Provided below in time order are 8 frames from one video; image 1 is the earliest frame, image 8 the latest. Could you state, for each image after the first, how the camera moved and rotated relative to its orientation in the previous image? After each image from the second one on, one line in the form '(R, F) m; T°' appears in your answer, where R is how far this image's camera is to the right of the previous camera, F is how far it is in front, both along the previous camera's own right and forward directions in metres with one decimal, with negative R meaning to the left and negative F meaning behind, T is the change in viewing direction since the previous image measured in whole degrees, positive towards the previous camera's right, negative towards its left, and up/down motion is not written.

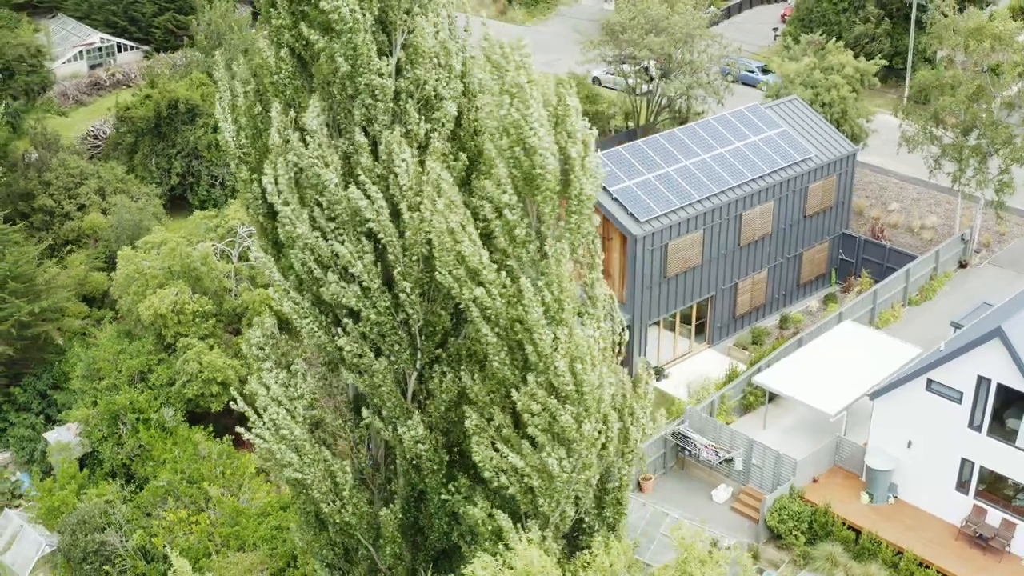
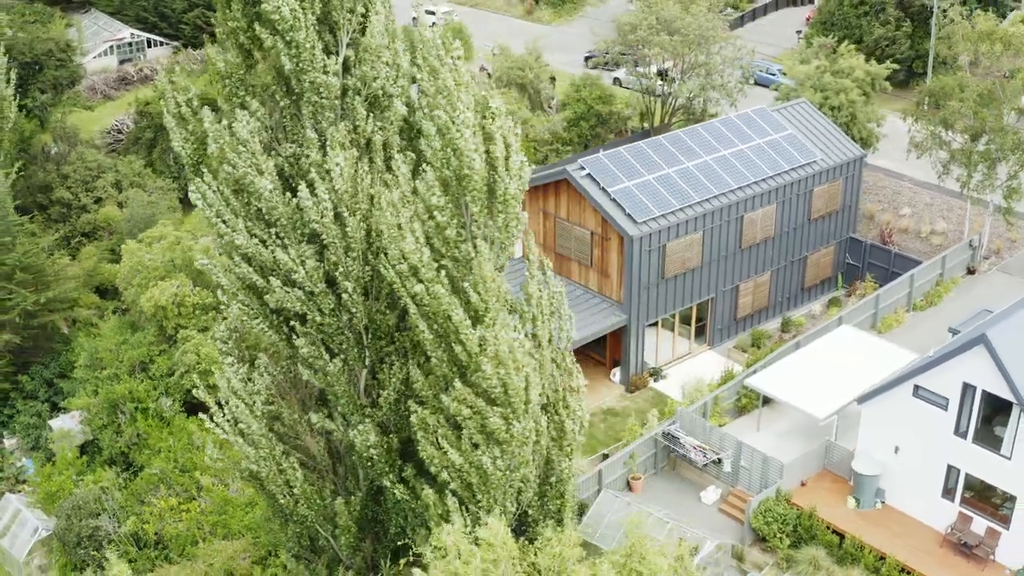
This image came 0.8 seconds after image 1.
(+1.0, -0.2) m; -2°
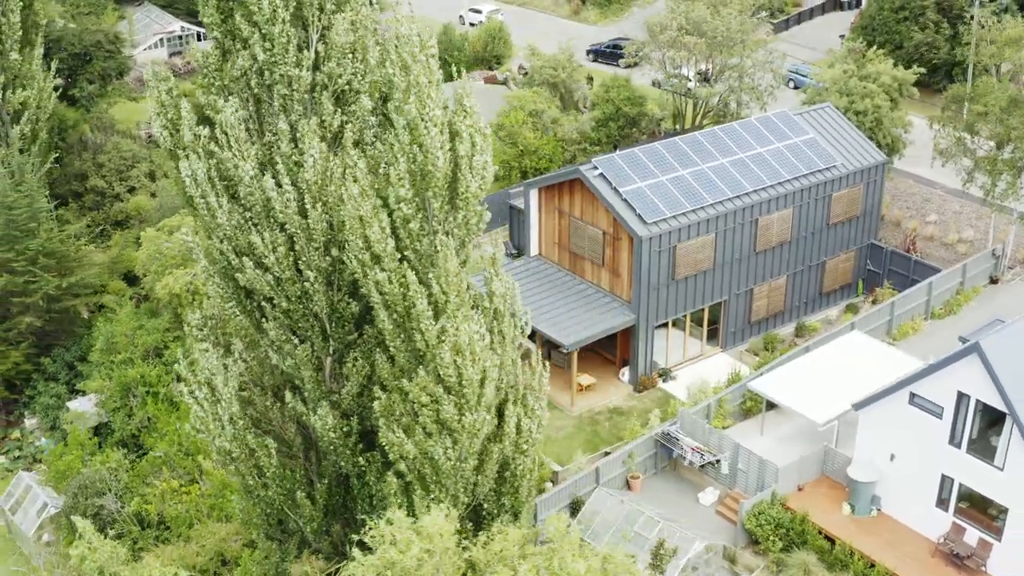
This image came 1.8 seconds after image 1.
(+1.2, -0.2) m; -3°
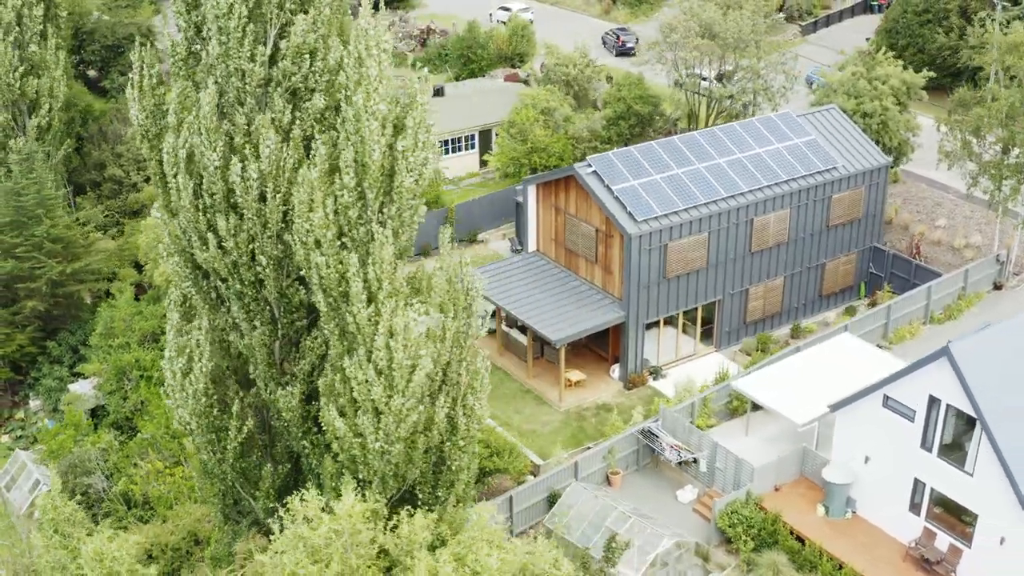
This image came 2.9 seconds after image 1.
(+1.5, -0.2) m; -2°
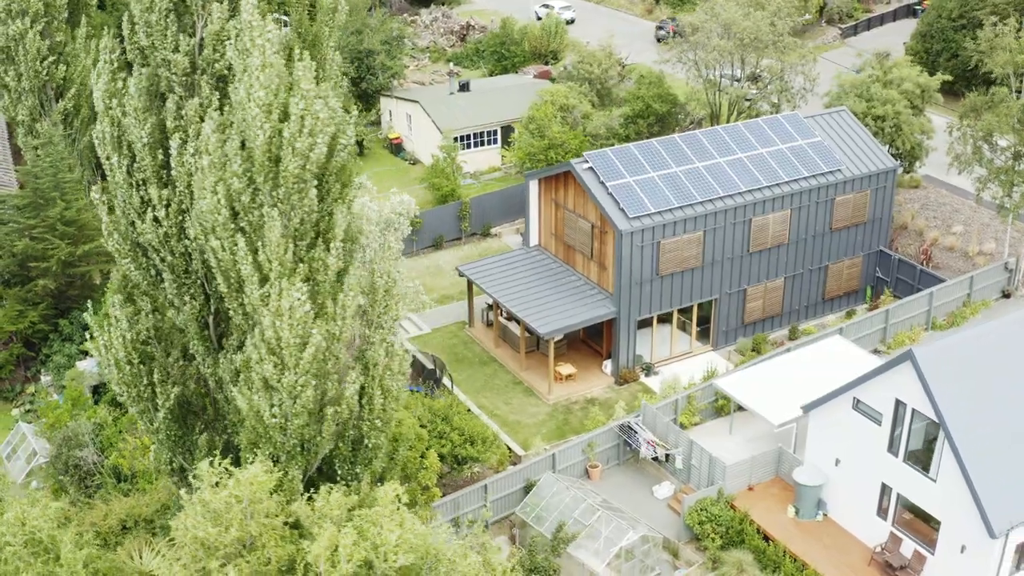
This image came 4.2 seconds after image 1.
(+1.8, -0.3) m; -3°
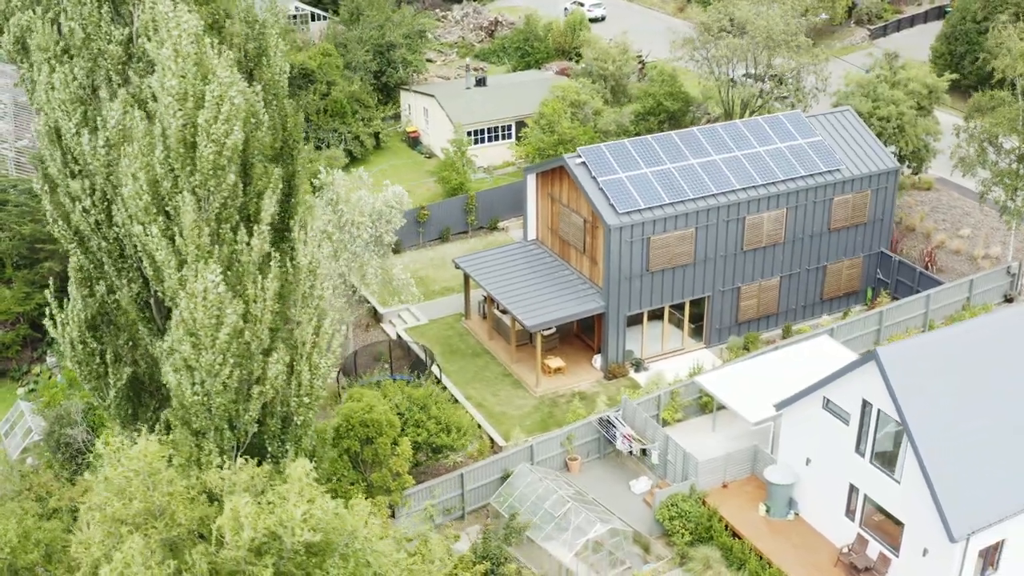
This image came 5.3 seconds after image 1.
(+1.5, -0.2) m; -2°
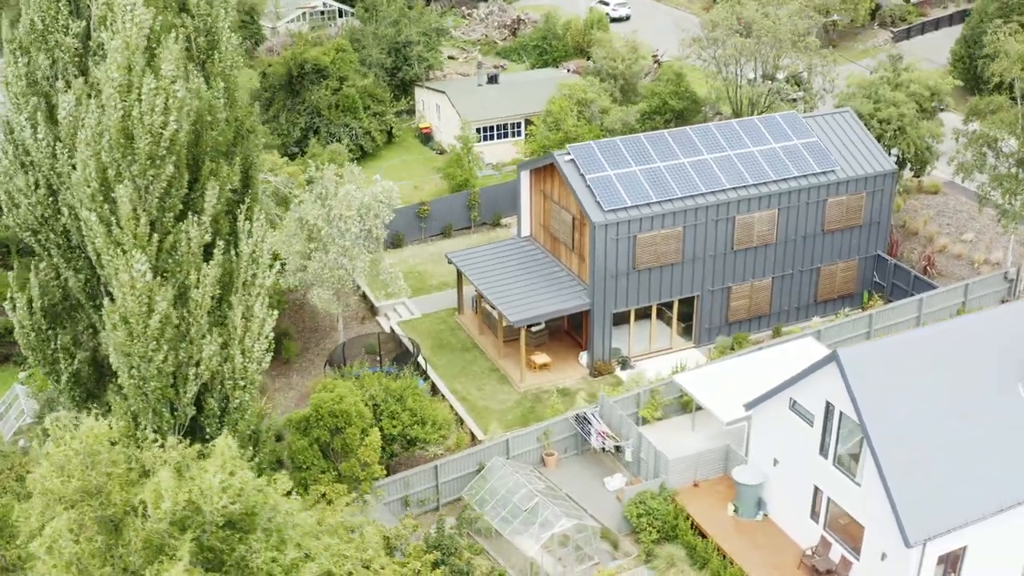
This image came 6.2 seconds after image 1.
(+1.5, -0.1) m; -2°
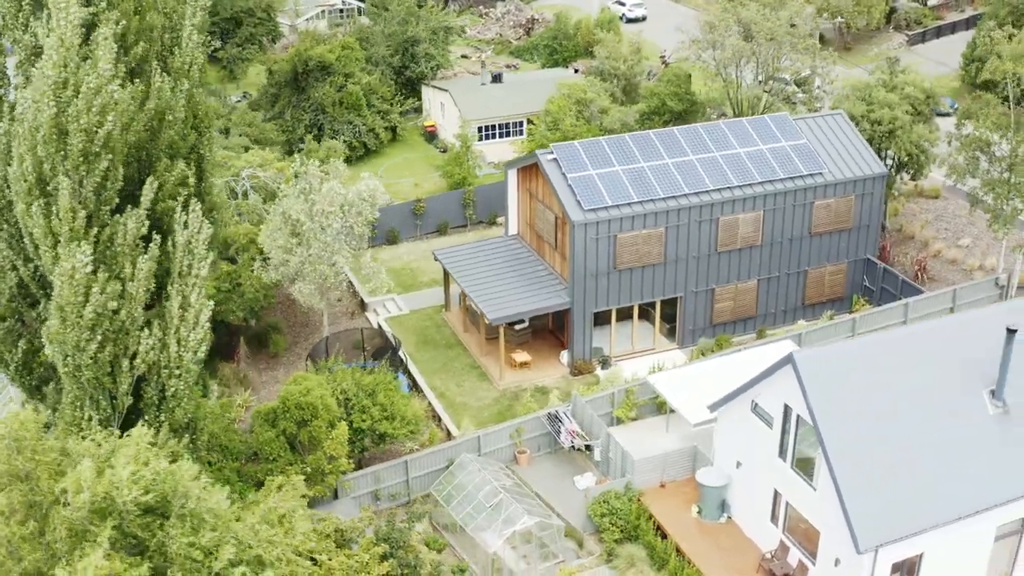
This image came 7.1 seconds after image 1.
(+1.4, 0.0) m; -2°
